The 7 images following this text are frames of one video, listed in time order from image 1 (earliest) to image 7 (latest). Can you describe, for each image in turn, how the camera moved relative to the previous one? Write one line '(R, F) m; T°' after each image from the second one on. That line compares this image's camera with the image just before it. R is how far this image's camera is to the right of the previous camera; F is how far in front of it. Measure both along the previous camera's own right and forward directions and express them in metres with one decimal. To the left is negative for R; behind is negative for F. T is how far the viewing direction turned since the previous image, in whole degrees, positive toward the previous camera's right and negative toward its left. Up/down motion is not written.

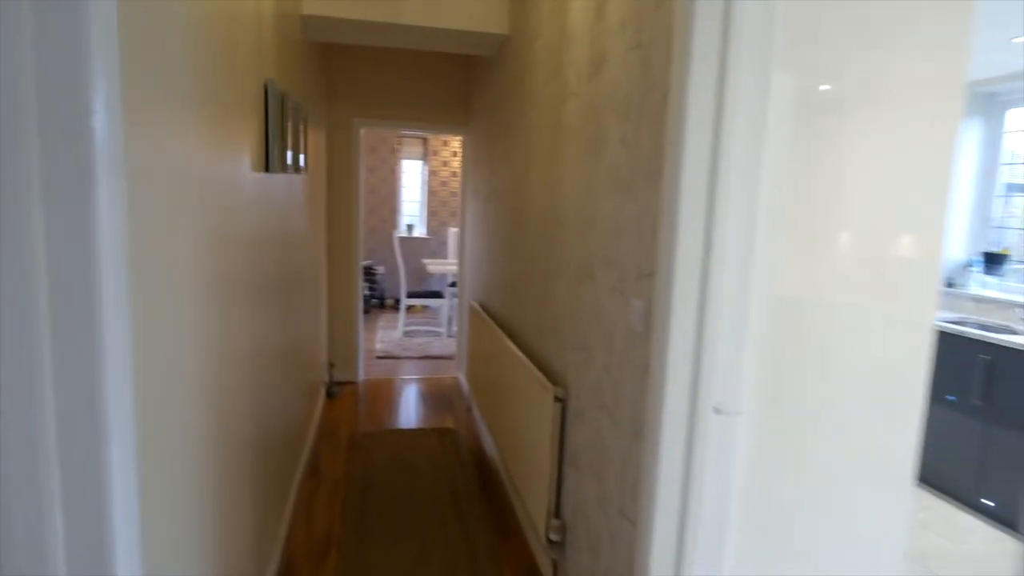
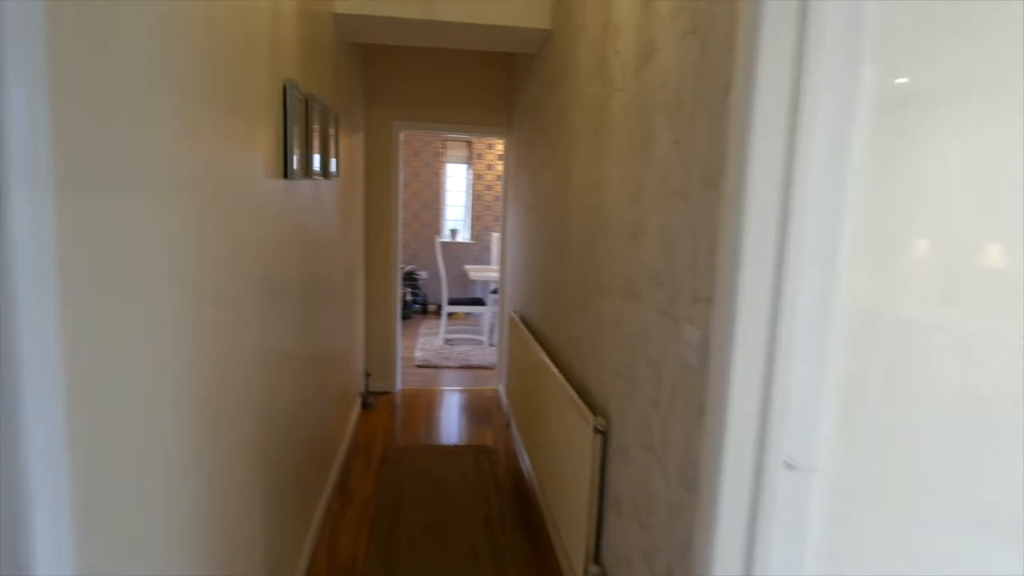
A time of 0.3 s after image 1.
(0.0, +0.2) m; -4°
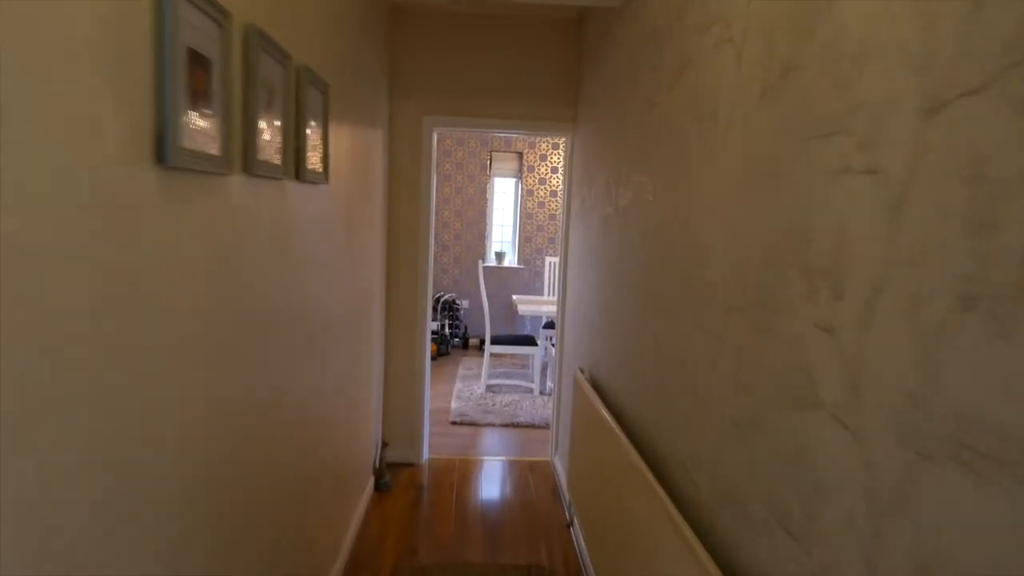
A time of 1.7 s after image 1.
(-0.1, +1.0) m; -4°
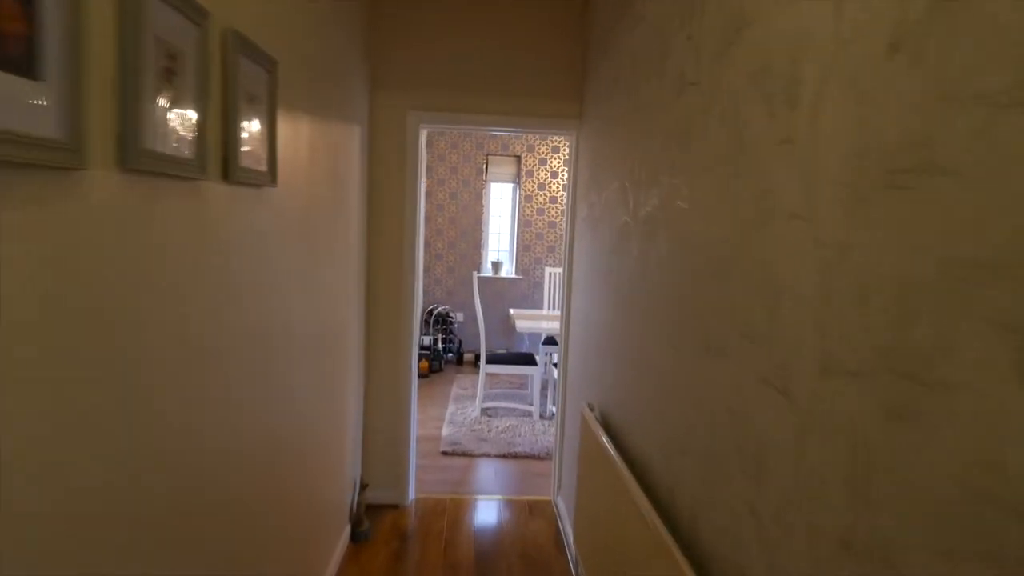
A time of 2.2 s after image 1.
(0.0, +0.4) m; 0°
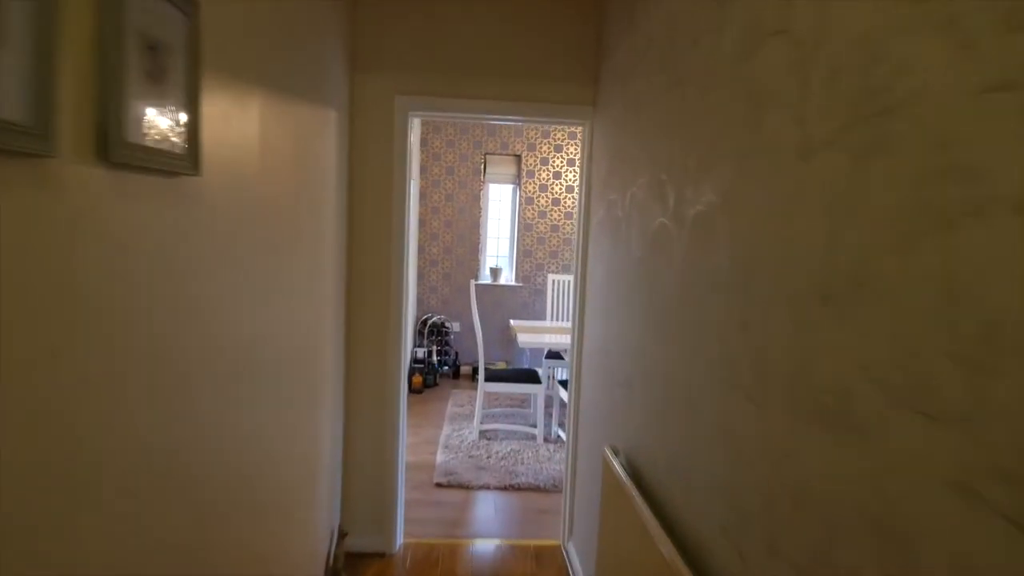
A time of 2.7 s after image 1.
(0.0, +0.4) m; 0°
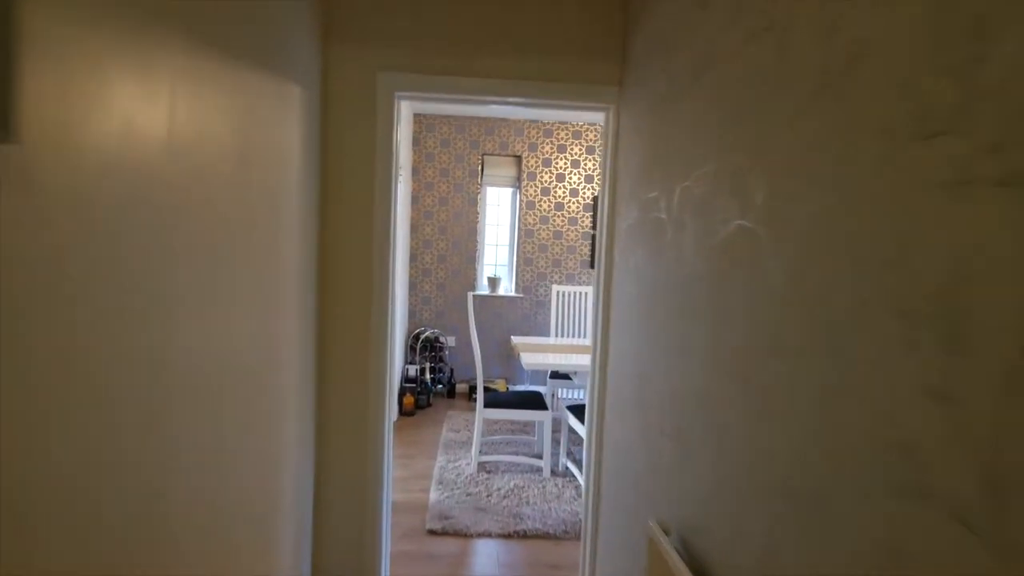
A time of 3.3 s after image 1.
(0.0, +0.4) m; +1°
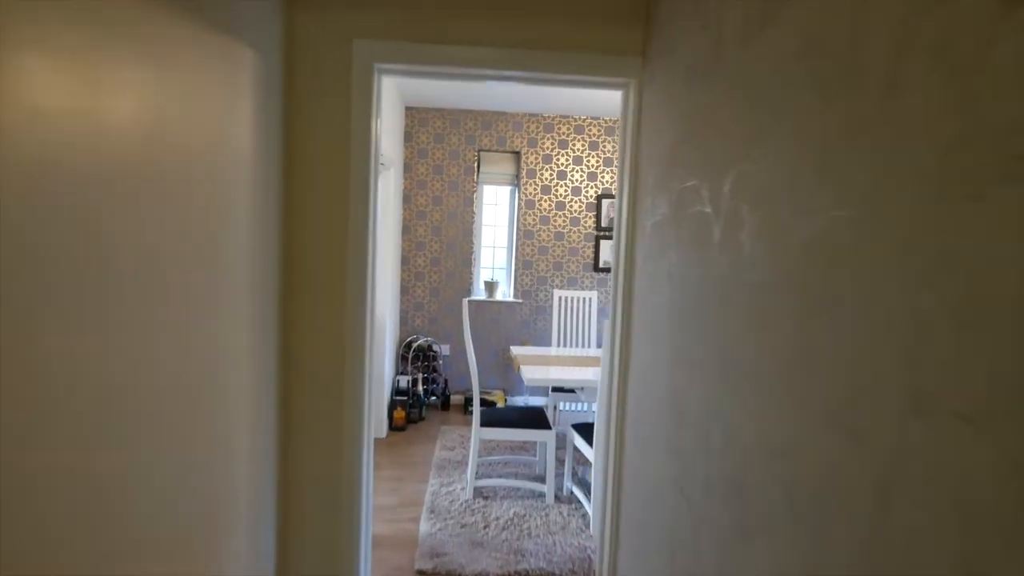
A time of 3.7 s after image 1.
(0.0, +0.3) m; 0°
